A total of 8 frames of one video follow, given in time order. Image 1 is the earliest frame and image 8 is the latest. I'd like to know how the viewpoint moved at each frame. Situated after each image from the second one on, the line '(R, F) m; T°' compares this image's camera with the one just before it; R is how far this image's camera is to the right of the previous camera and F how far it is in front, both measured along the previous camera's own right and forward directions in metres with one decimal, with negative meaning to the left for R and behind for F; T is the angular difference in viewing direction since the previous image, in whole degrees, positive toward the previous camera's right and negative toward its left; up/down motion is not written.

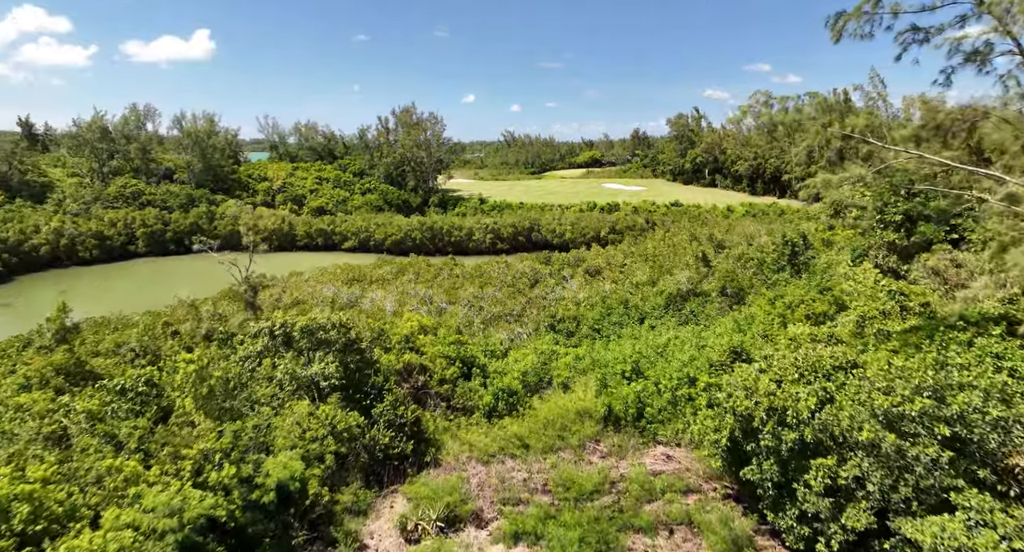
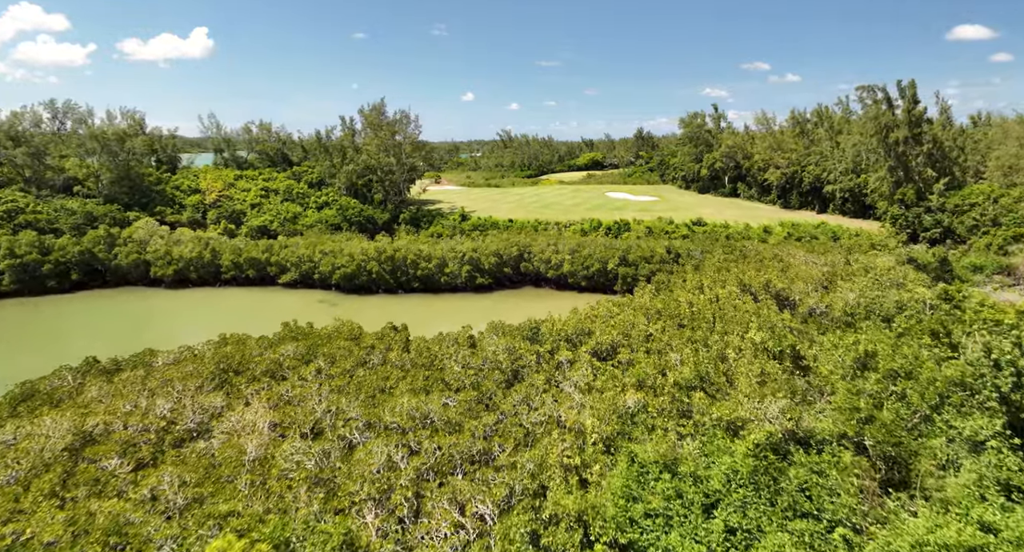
(+0.9, +9.2) m; 0°
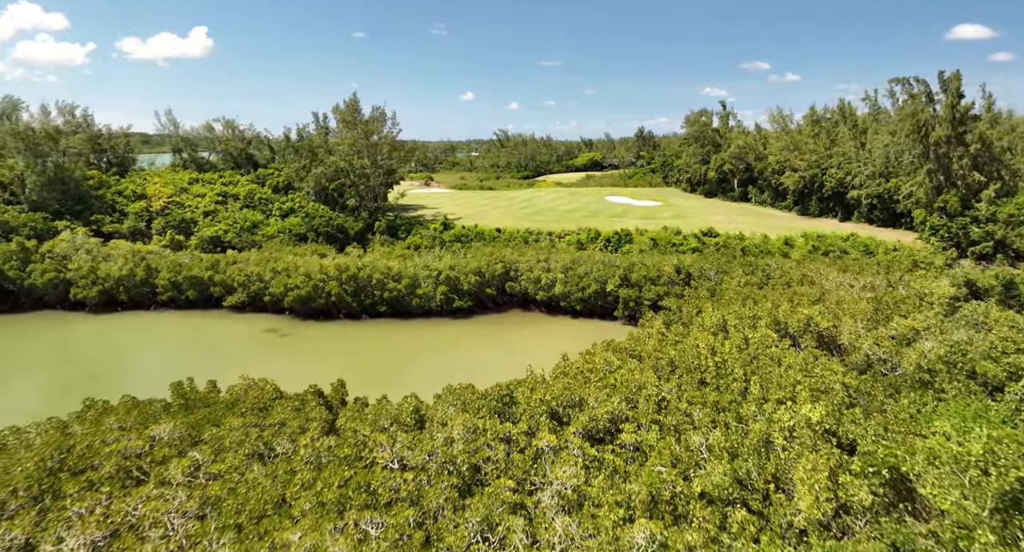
(+0.9, +4.8) m; 0°
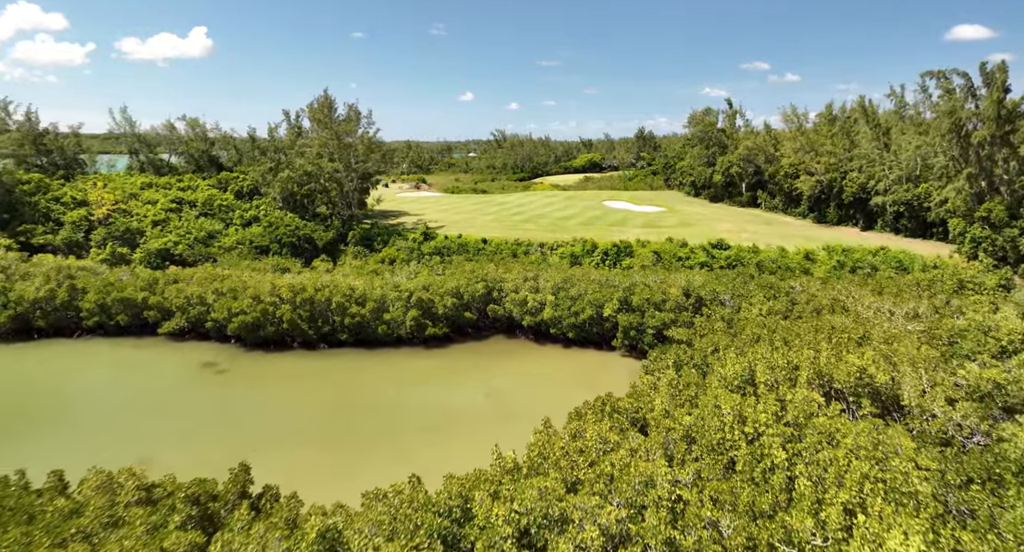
(+0.8, +4.0) m; 0°
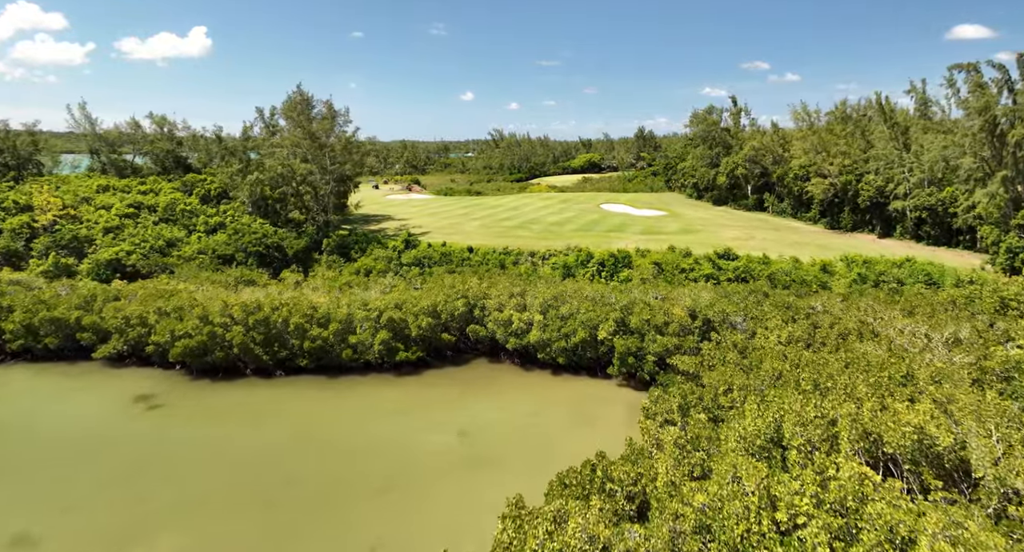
(+0.7, +3.0) m; 0°
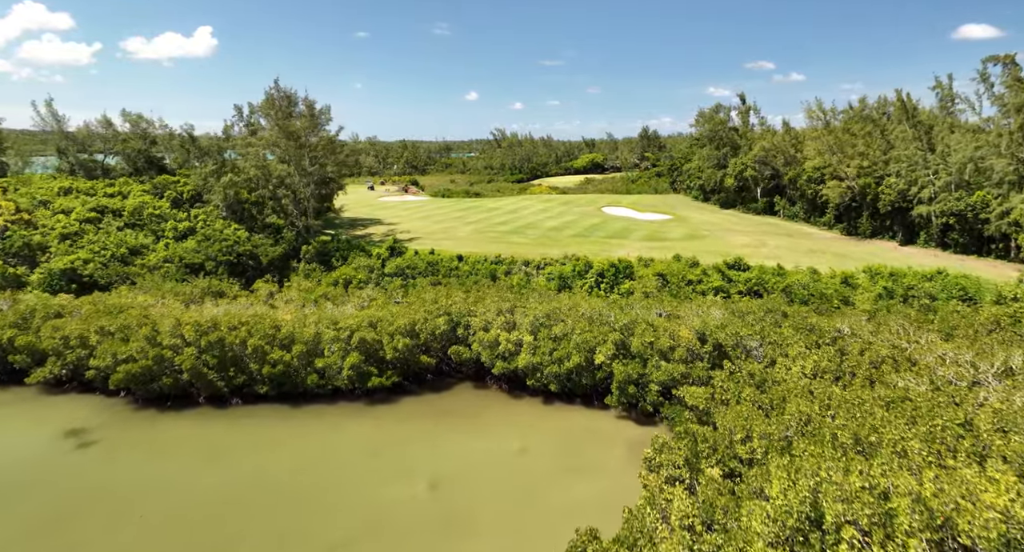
(+0.6, +2.5) m; 0°
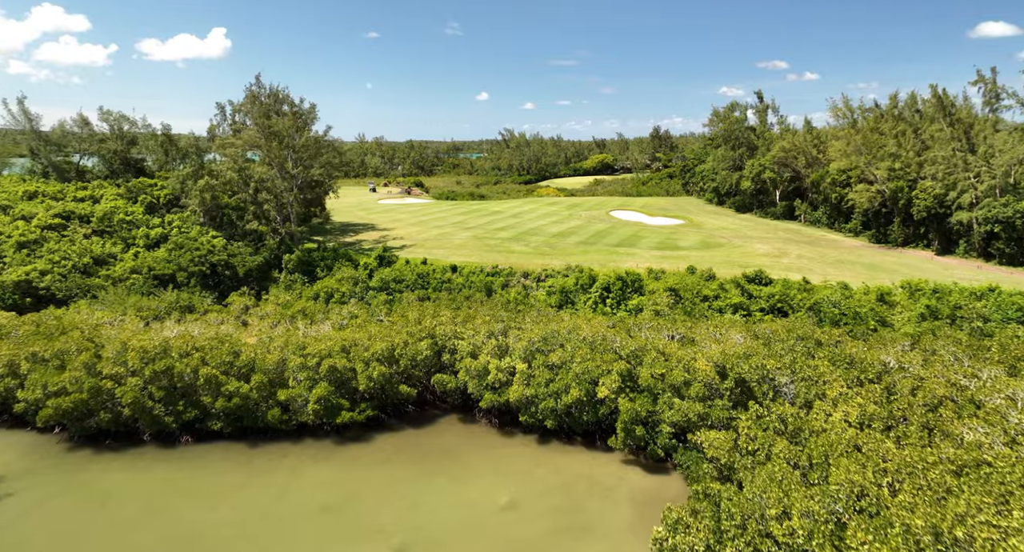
(+0.6, +2.6) m; -1°
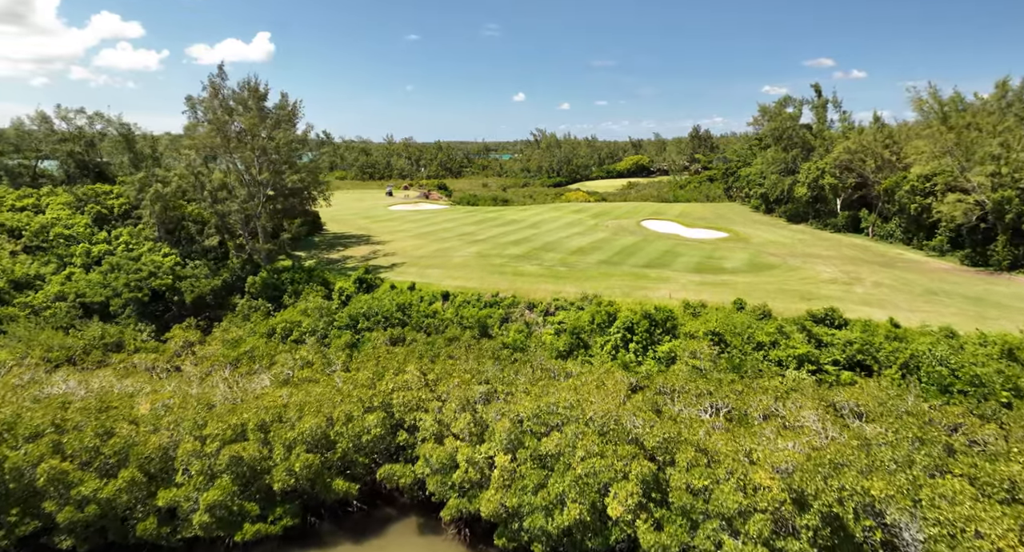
(+1.3, +5.4) m; -3°
